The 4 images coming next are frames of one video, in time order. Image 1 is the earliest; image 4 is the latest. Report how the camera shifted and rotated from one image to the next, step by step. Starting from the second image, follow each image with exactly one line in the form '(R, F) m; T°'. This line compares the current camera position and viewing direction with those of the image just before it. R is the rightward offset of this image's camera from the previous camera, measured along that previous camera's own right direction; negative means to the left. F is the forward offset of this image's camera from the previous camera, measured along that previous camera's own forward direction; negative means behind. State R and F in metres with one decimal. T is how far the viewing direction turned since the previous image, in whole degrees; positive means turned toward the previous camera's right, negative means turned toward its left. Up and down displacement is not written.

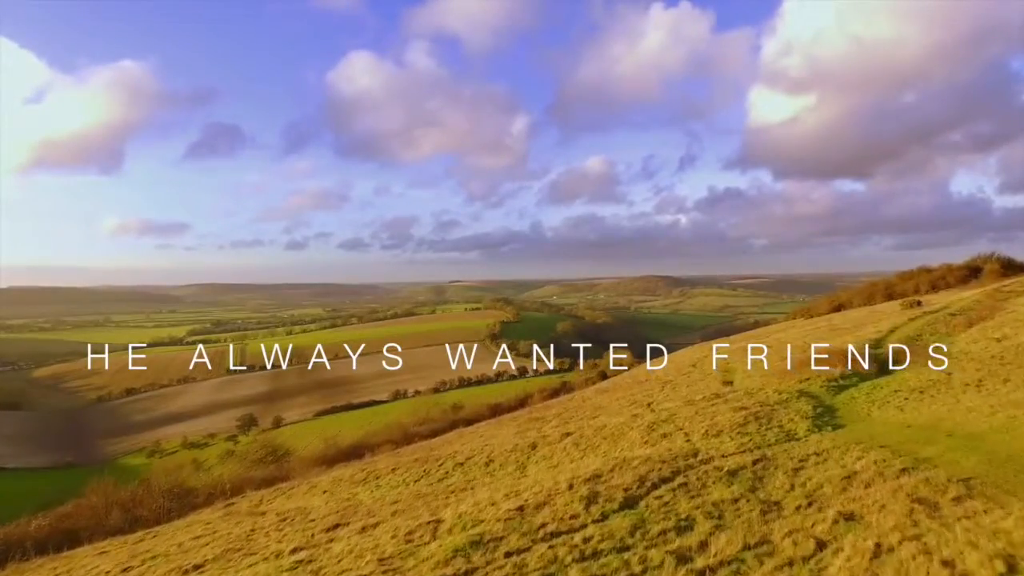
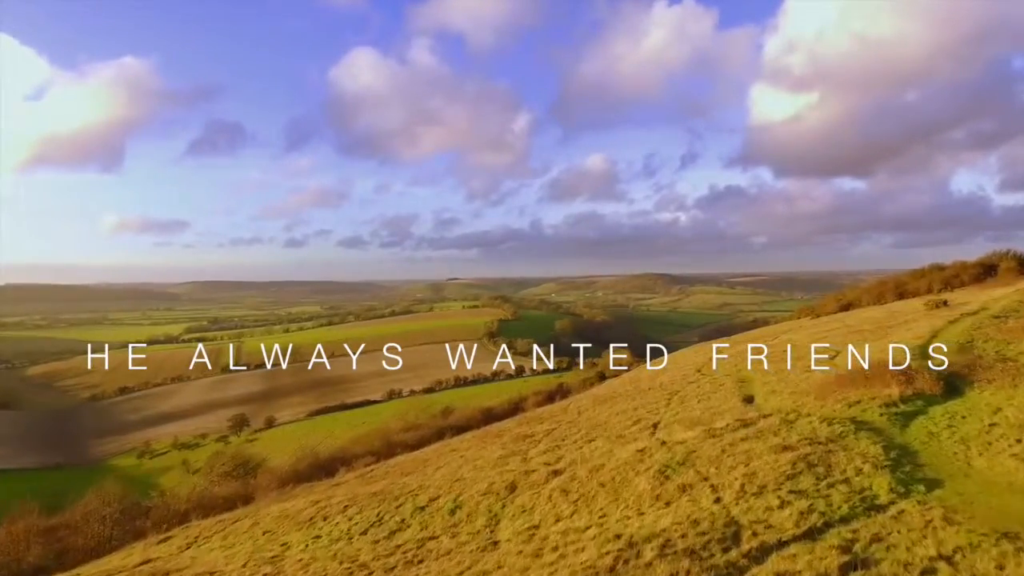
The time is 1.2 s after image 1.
(+0.3, +1.9) m; 0°
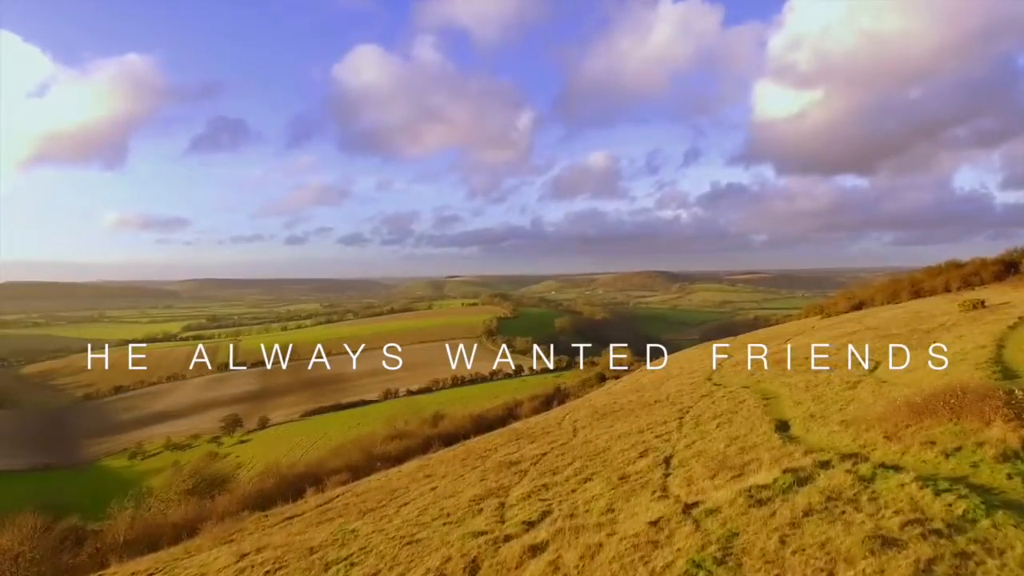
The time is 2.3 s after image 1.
(+0.3, +2.1) m; 0°
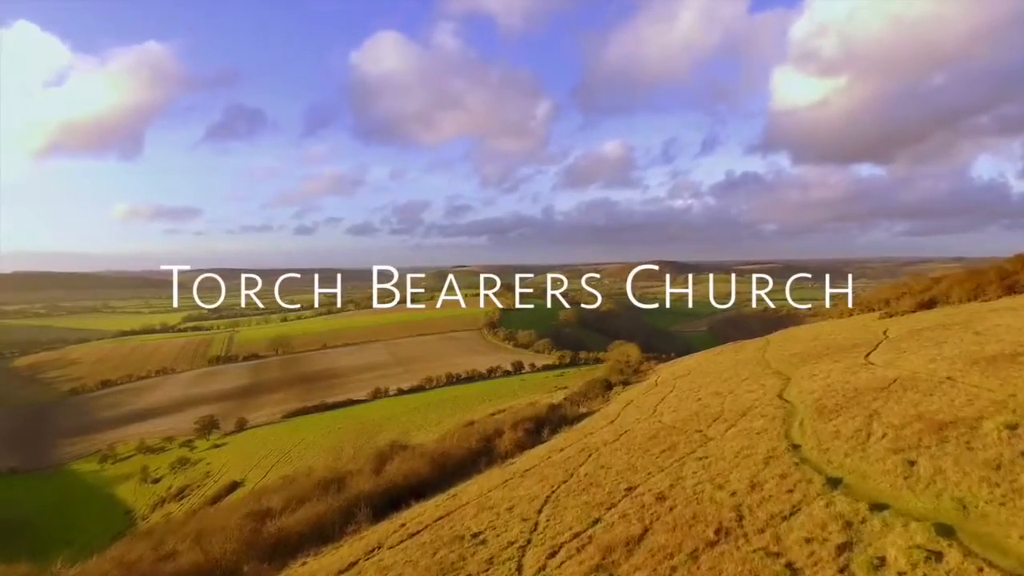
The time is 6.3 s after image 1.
(+1.3, +8.4) m; -1°
